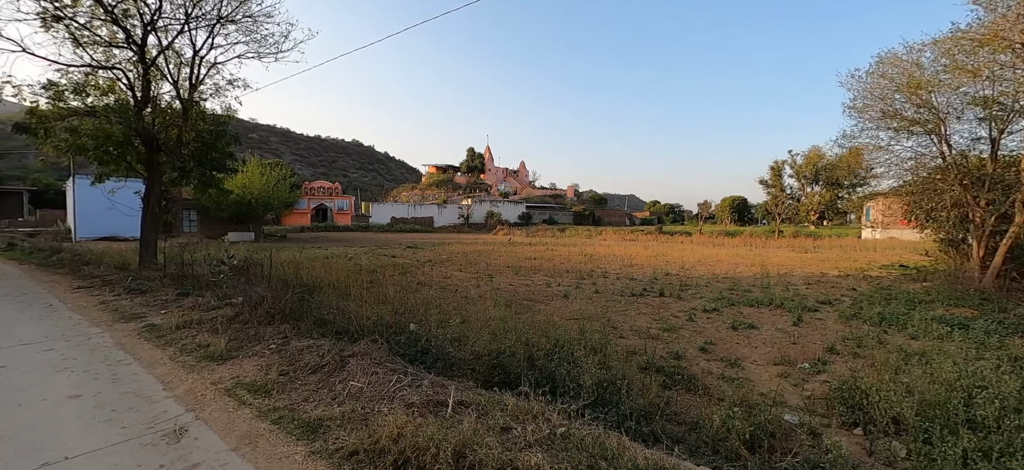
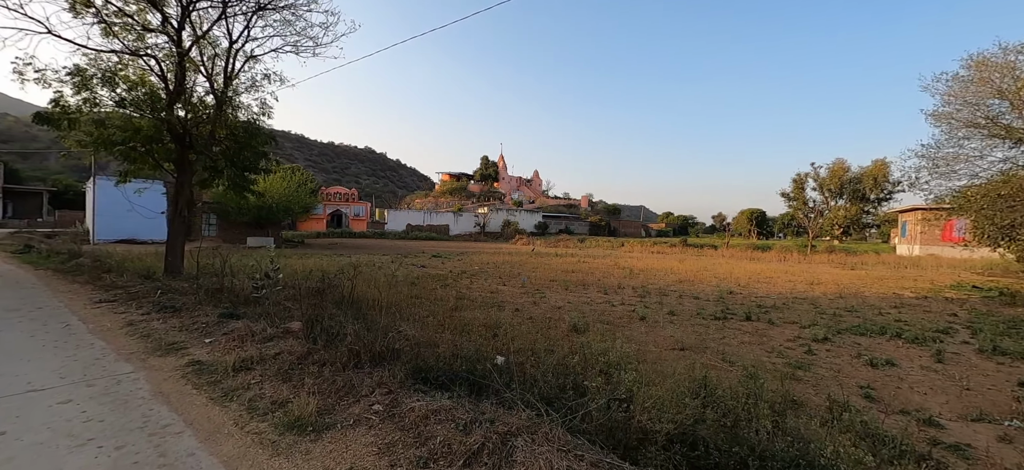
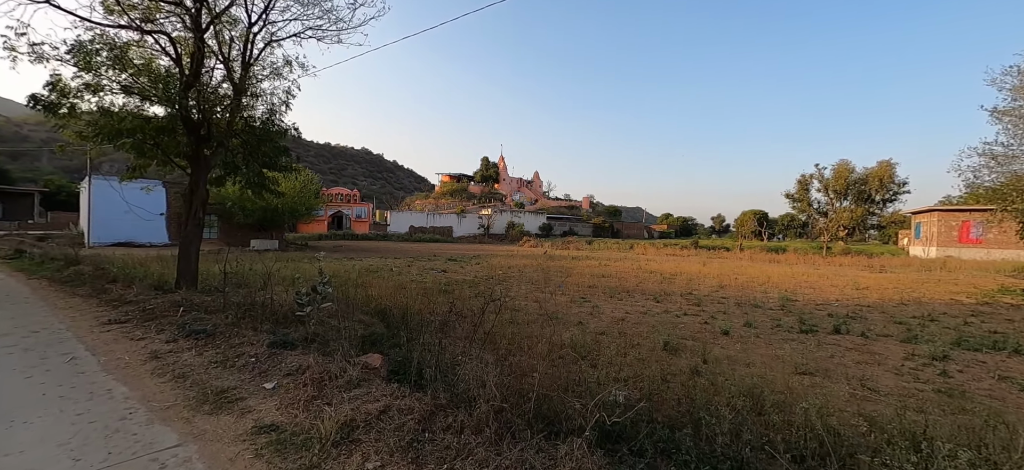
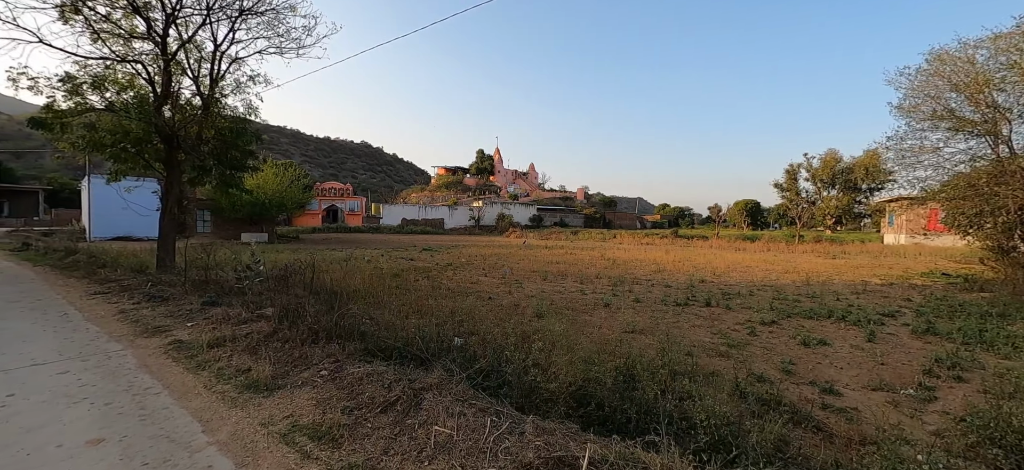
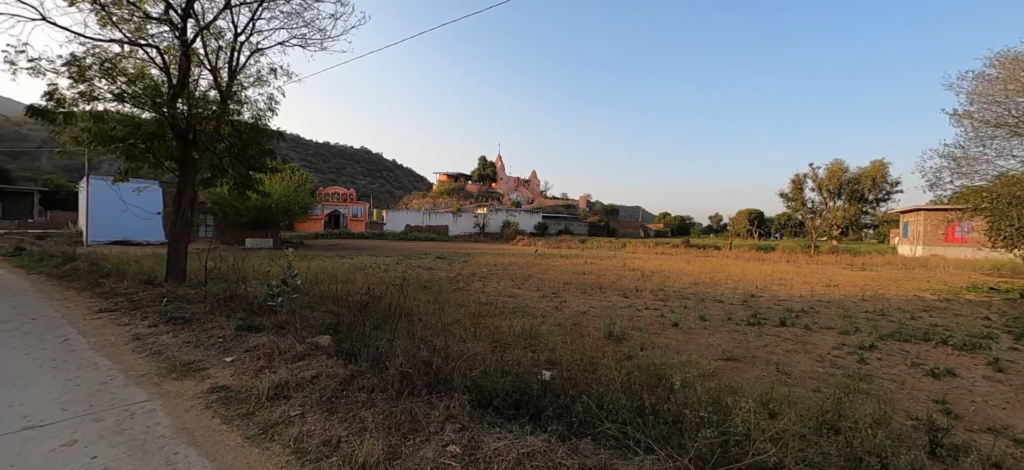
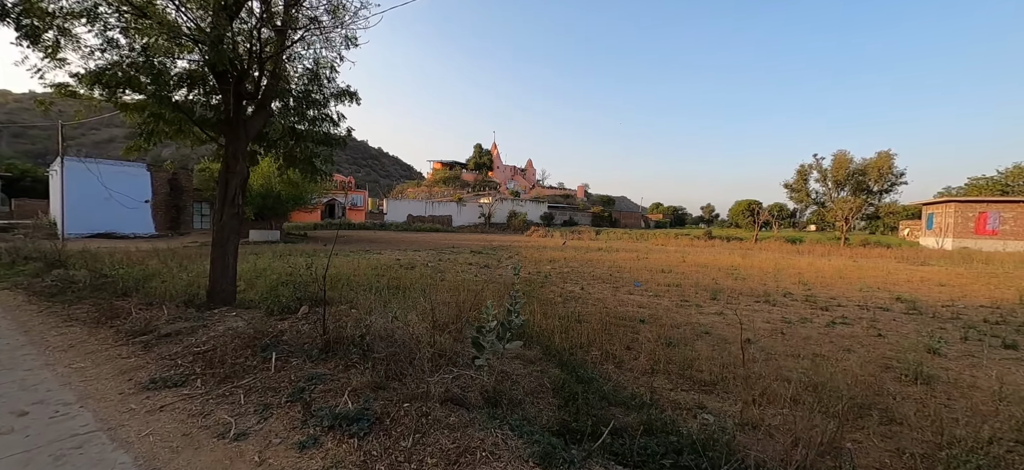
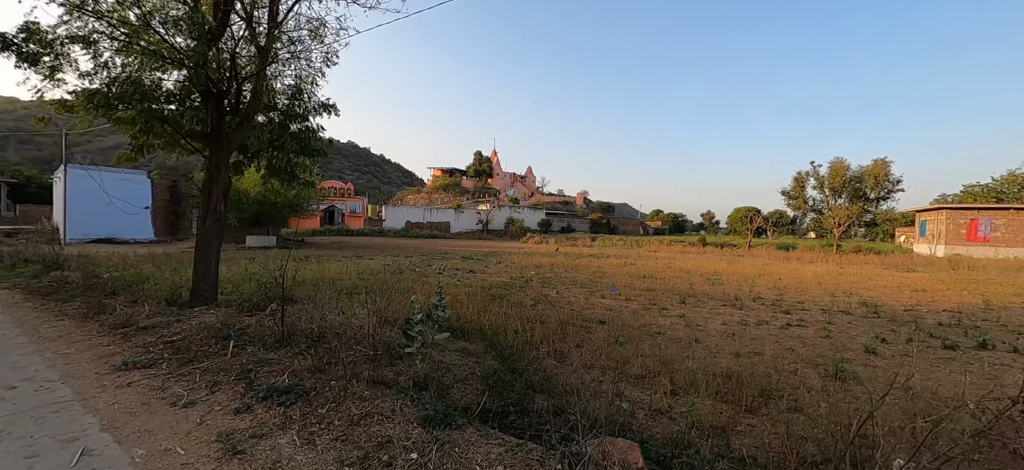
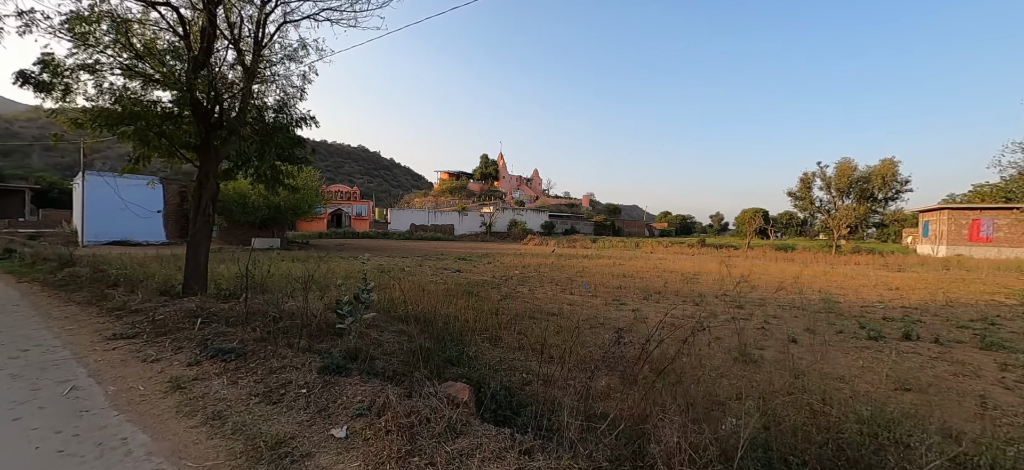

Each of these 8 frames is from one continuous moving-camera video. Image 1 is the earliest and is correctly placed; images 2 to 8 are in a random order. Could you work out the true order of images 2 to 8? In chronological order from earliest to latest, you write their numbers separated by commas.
4, 2, 5, 3, 8, 7, 6
